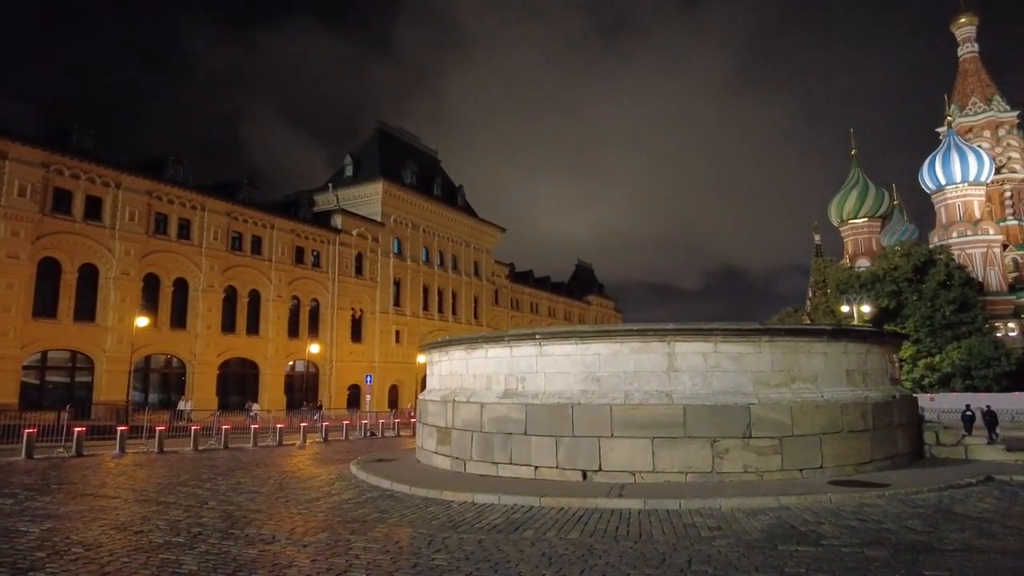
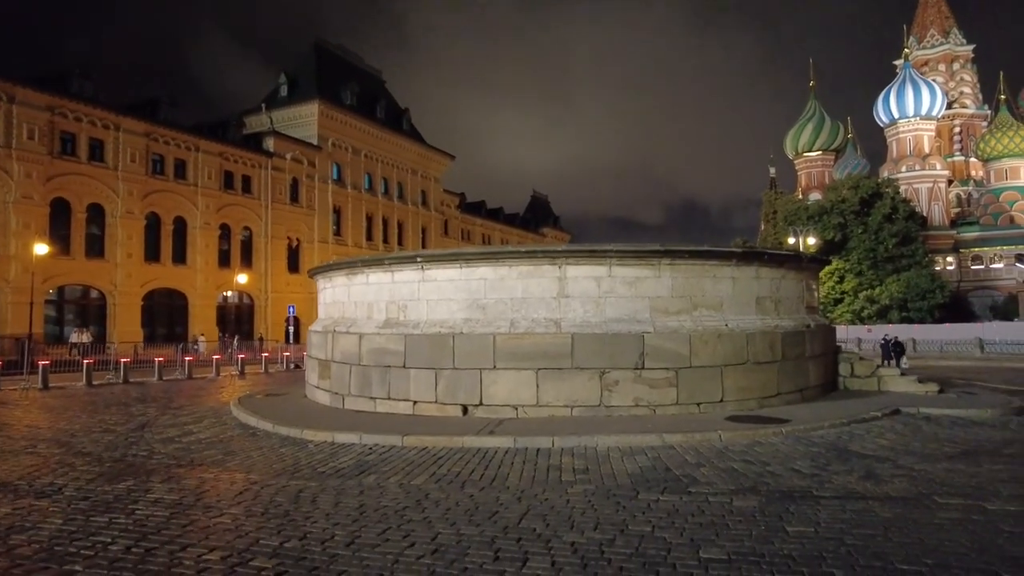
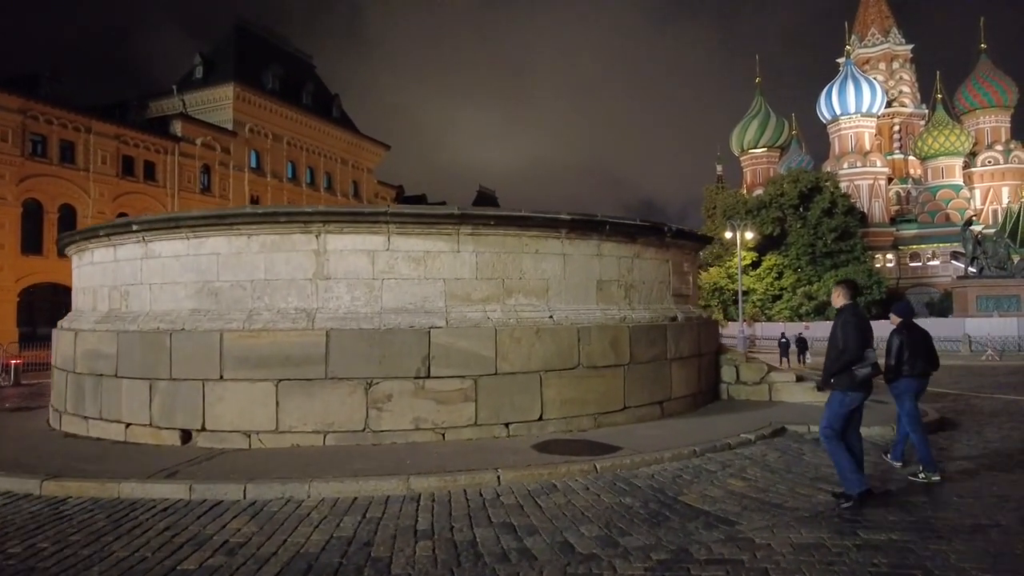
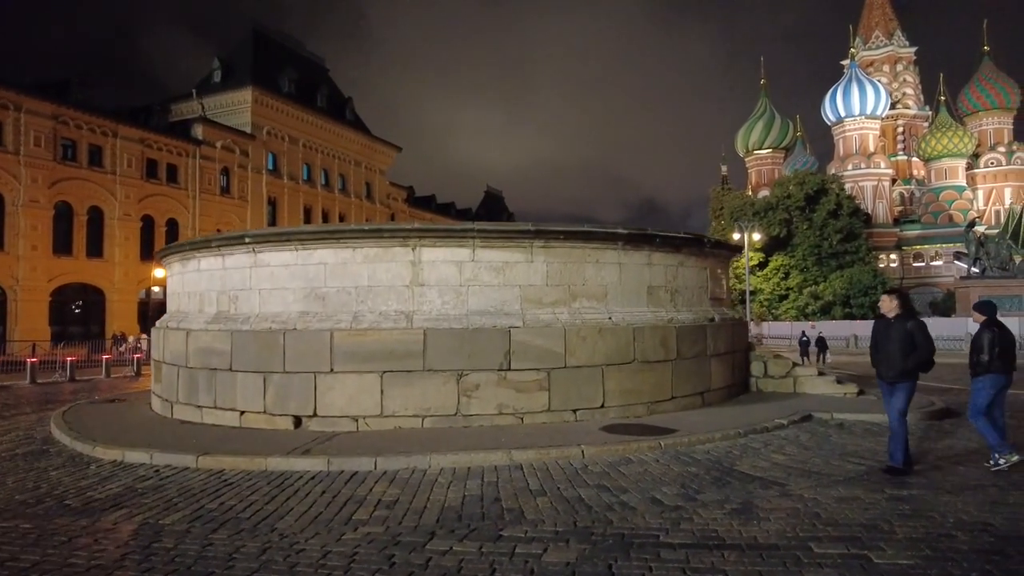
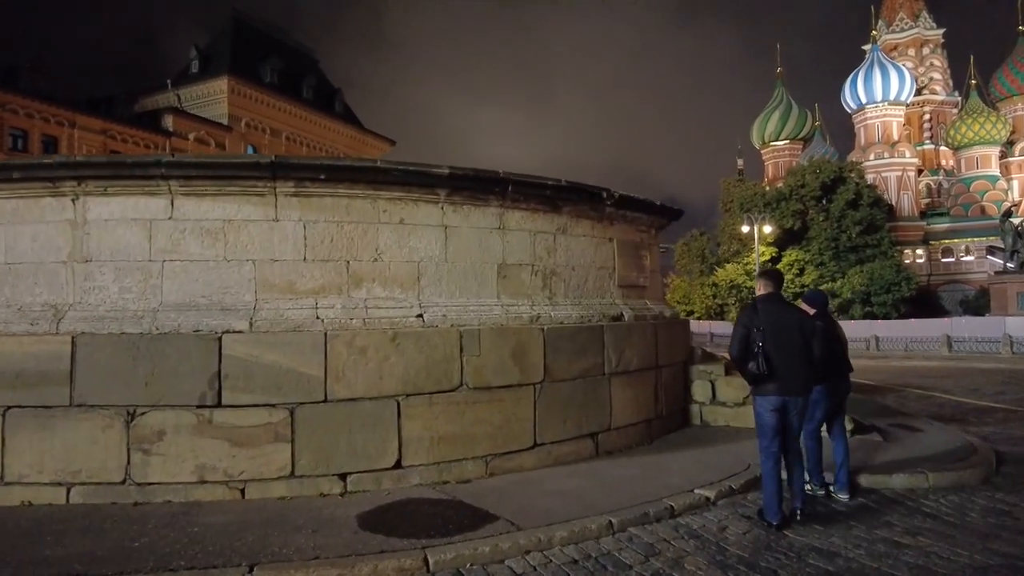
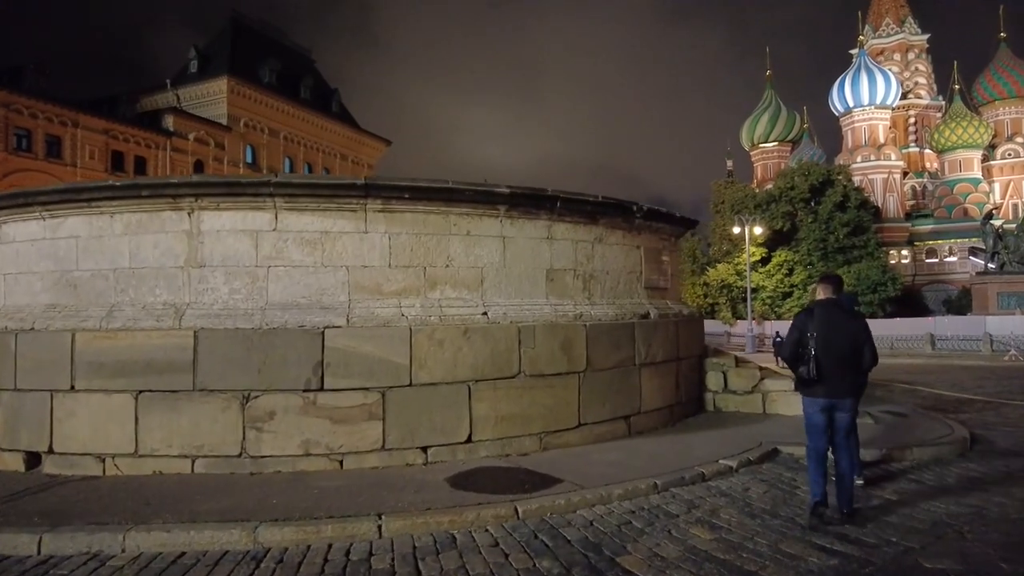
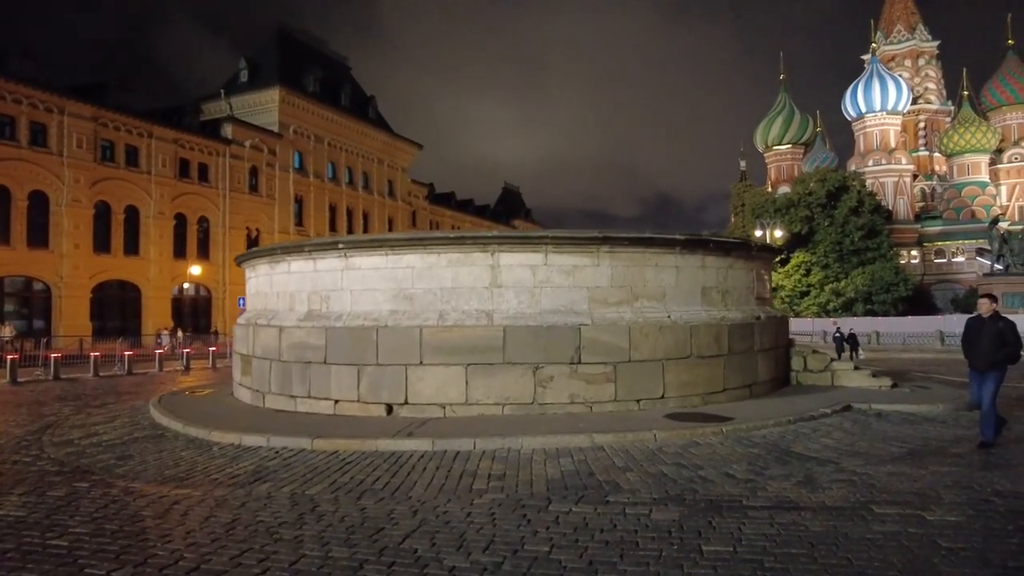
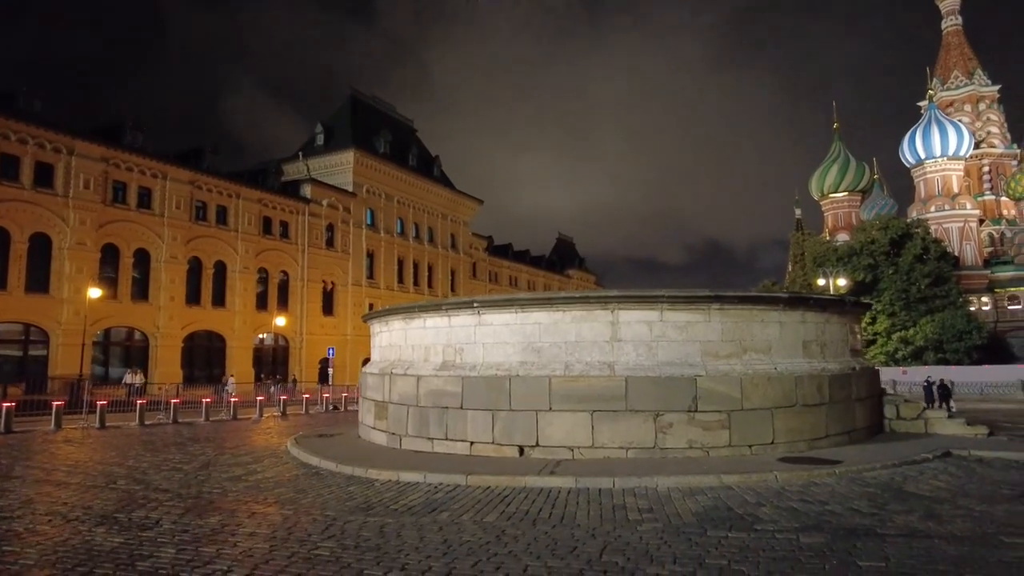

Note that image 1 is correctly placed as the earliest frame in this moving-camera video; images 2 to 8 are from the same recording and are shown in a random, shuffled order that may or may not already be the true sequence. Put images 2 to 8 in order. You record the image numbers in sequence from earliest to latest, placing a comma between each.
8, 2, 7, 4, 3, 6, 5
